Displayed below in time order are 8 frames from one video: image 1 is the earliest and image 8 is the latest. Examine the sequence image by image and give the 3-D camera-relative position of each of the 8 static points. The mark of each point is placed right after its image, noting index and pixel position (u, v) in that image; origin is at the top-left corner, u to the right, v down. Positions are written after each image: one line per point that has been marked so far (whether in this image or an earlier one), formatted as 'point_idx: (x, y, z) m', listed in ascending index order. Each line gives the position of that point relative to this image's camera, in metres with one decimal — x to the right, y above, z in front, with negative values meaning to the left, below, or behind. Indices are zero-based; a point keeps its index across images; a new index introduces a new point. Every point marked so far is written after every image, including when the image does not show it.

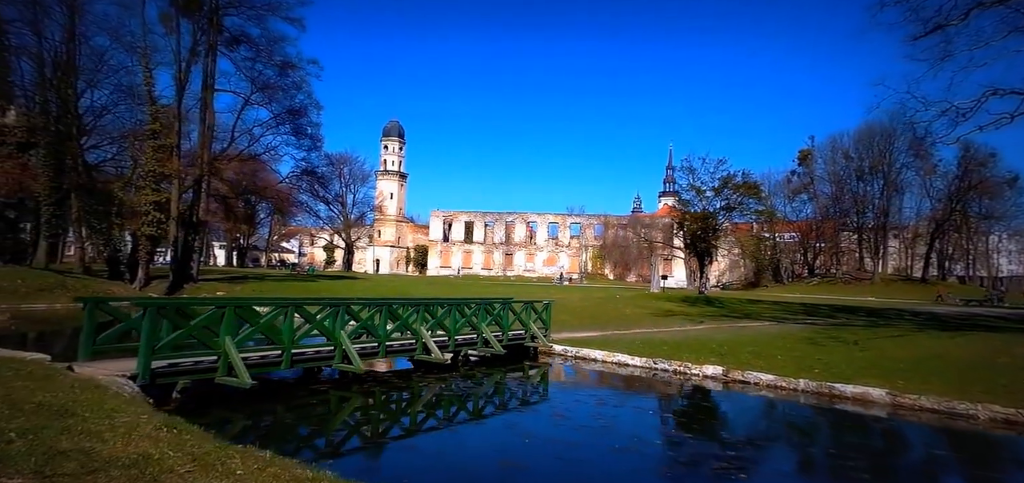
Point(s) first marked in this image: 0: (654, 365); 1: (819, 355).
0: (+4.0, -3.6, +15.8) m
1: (+8.6, -3.3, +15.8) m
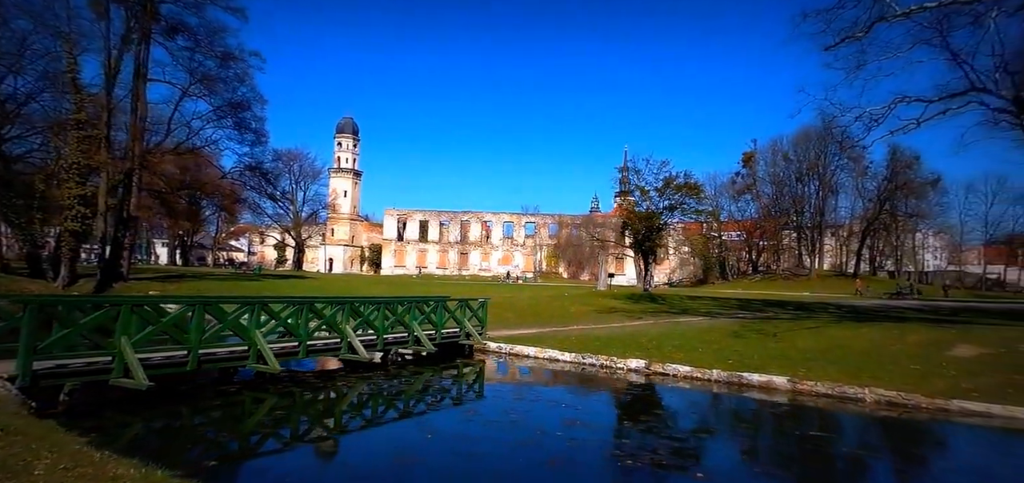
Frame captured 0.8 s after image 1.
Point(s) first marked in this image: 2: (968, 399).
0: (+2.1, -3.5, +16.2) m
1: (+6.7, -3.2, +16.5) m
2: (+8.7, -3.0, +10.5) m
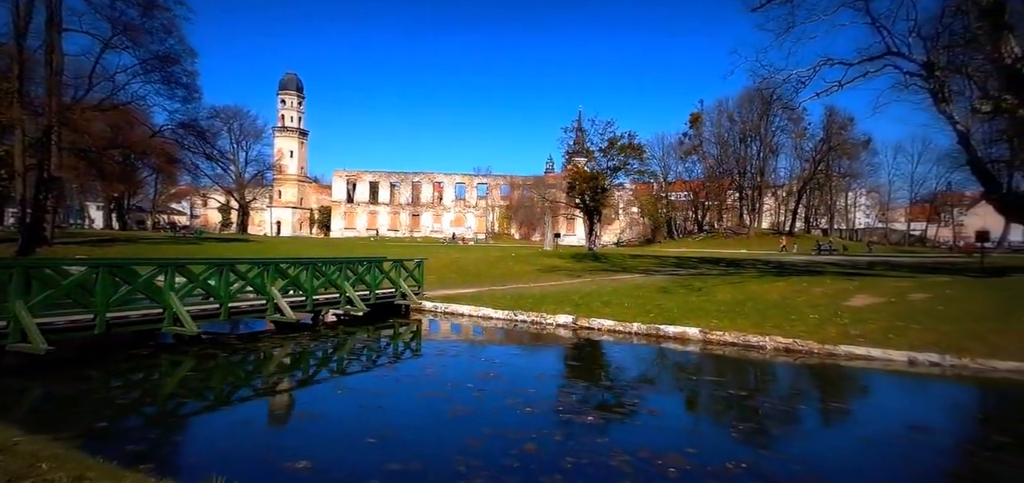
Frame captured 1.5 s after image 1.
0: (+0.1, -2.3, +16.7) m
1: (+4.6, -1.9, +17.3) m
2: (+7.1, -2.1, +11.5) m
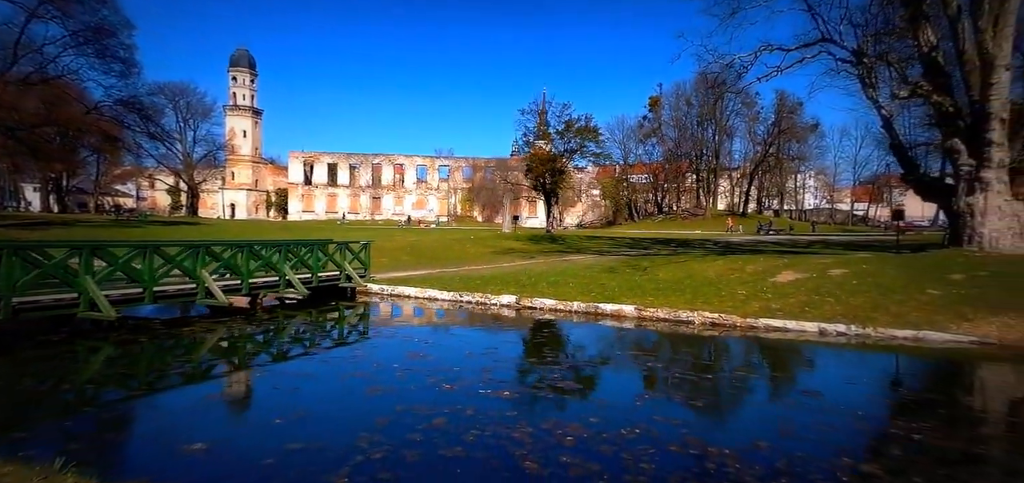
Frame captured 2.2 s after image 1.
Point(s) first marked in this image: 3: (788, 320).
0: (-1.6, -1.7, +16.9) m
1: (+2.9, -1.3, +17.8) m
2: (+5.8, -1.7, +12.2) m
3: (+5.9, -1.7, +11.8) m
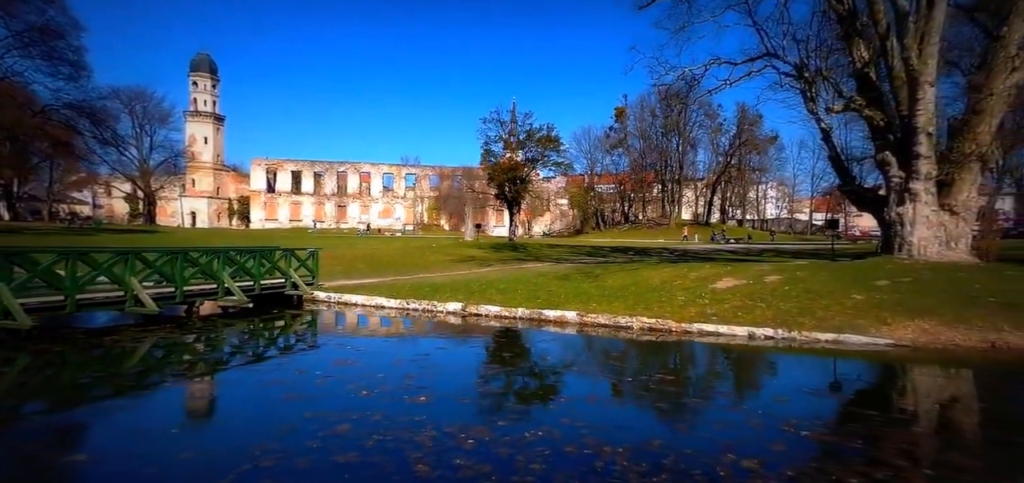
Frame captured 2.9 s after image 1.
0: (-3.2, -2.0, +16.8) m
1: (+1.3, -1.5, +18.0) m
2: (+4.5, -1.8, +12.5) m
3: (+4.6, -1.8, +12.1) m
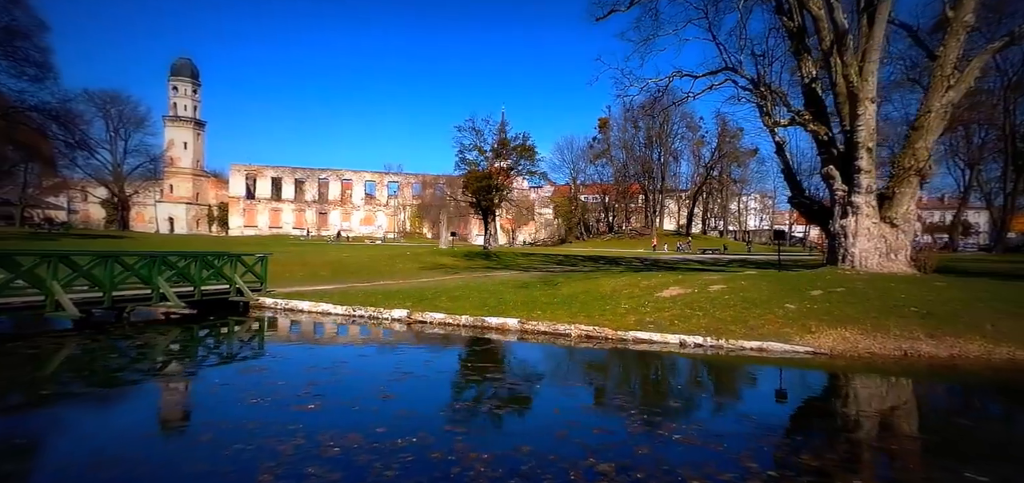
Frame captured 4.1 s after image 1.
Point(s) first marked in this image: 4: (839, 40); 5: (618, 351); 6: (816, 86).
0: (-4.7, -2.1, +16.6) m
1: (-0.3, -1.8, +18.0) m
2: (+3.0, -2.0, +12.6) m
3: (+3.2, -2.0, +12.2) m
4: (+10.1, +6.2, +16.9) m
5: (+2.2, -2.3, +11.3) m
6: (+10.6, +5.4, +19.1) m
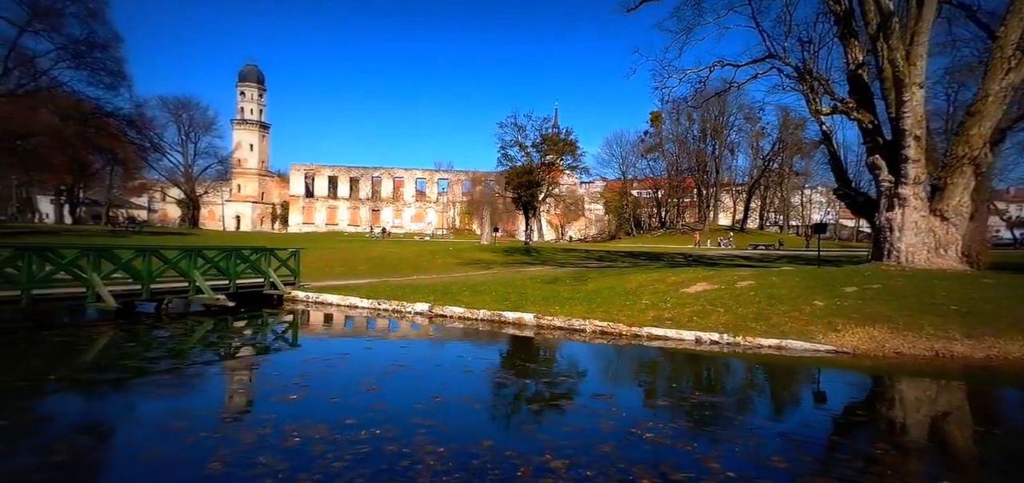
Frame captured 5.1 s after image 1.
0: (-4.0, -2.0, +17.0) m
1: (+0.5, -1.6, +17.9) m
2: (+3.3, -1.9, +12.2) m
3: (+3.4, -1.9, +11.8) m
4: (+10.7, +6.4, +15.8) m
5: (+2.4, -2.1, +11.1) m
6: (+11.5, +5.6, +17.9) m
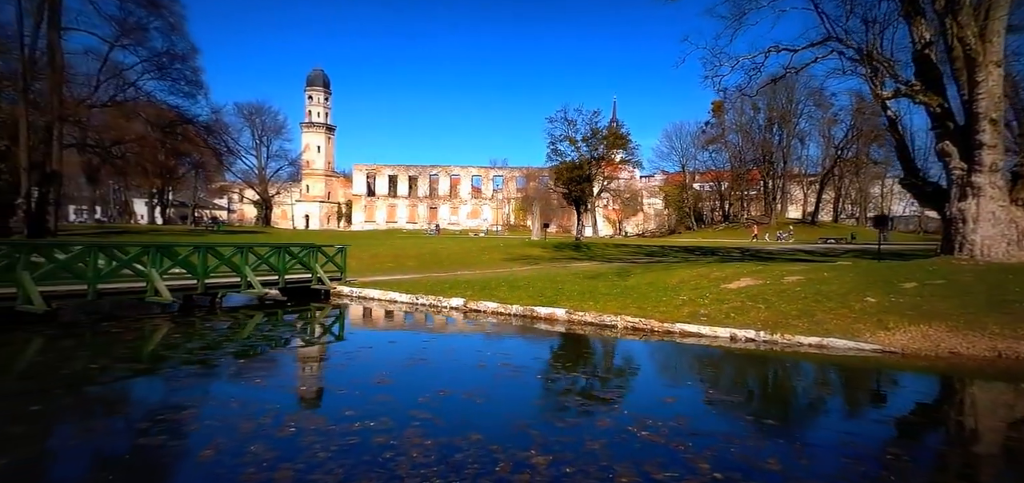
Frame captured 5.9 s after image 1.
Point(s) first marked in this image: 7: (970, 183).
0: (-2.9, -1.8, +17.2) m
1: (+1.7, -1.4, +17.7) m
2: (+3.9, -1.7, +11.7) m
3: (+4.0, -1.7, +11.3) m
4: (+11.6, +6.6, +14.5) m
5: (+2.9, -2.0, +10.7) m
6: (+12.6, +5.9, +16.5) m
7: (+12.3, +1.7, +14.8) m
